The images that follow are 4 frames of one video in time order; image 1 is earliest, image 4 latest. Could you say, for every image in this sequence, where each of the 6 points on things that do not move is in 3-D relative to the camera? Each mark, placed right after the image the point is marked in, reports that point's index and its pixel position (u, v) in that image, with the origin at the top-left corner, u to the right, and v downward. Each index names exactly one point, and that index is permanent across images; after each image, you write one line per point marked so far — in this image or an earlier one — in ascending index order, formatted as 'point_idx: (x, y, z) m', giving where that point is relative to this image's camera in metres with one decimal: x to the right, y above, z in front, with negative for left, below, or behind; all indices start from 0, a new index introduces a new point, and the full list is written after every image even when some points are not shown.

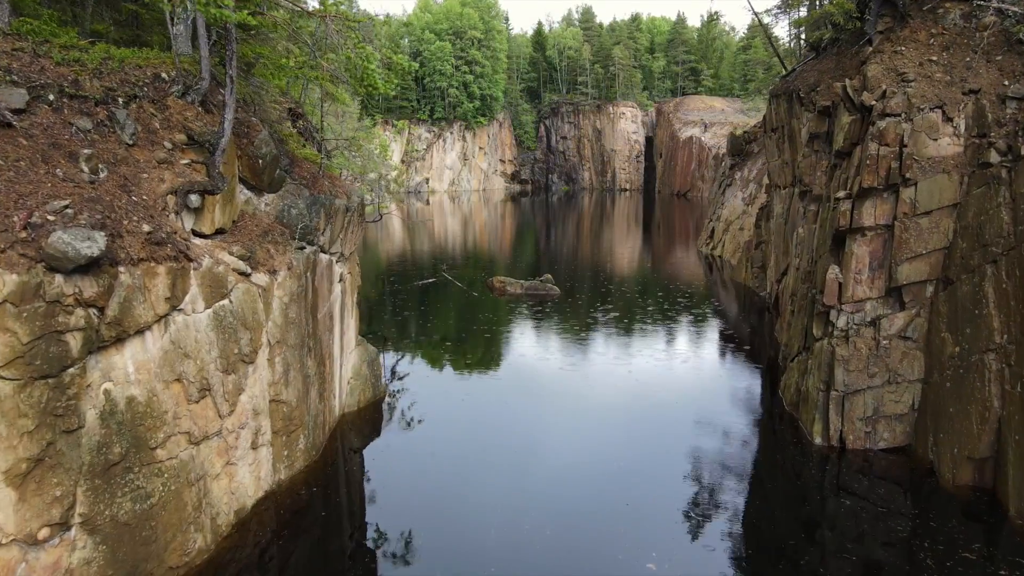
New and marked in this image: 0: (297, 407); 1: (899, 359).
0: (-3.4, -1.9, +10.9) m
1: (+6.7, -1.2, +11.8) m
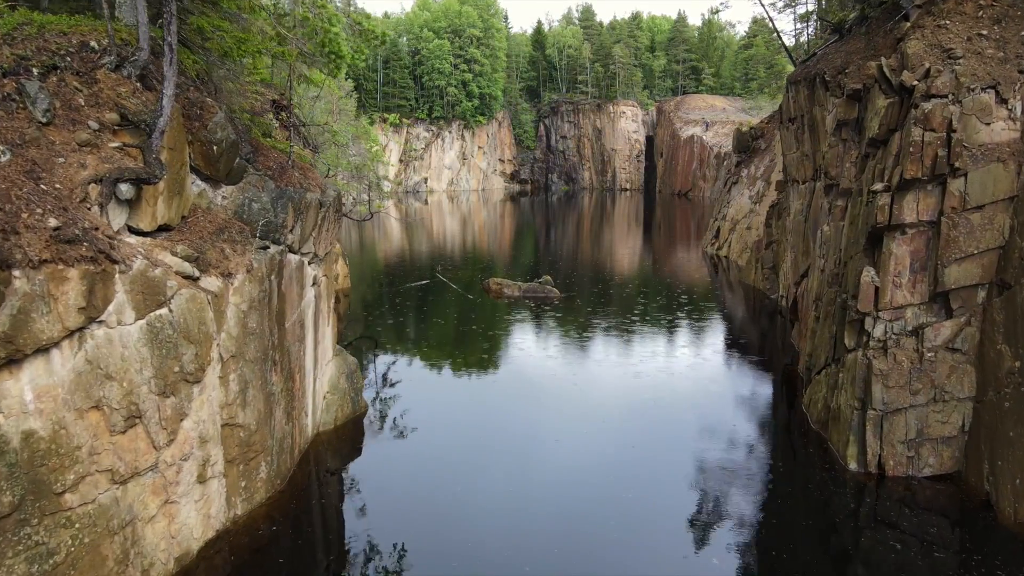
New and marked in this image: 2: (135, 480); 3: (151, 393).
0: (-3.5, -2.0, +9.5) m
1: (+6.6, -1.3, +10.4) m
2: (-4.0, -2.0, +7.3) m
3: (-3.9, -1.1, +7.5) m
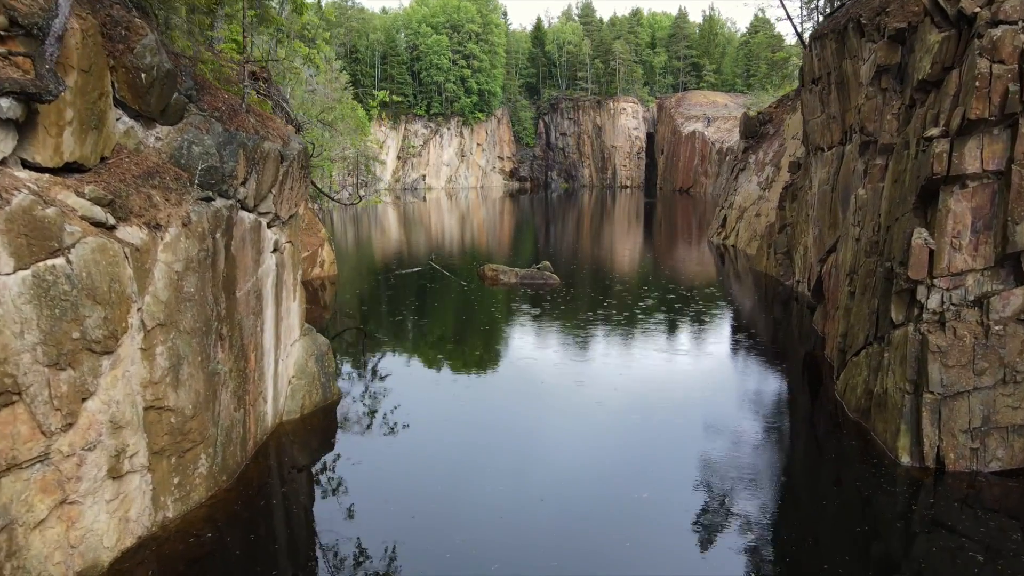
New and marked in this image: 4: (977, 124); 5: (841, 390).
0: (-3.6, -1.5, +7.9) m
1: (+6.4, -0.8, +8.8) m
2: (-4.1, -1.5, +5.6) m
3: (-4.0, -0.6, +5.8) m
4: (+6.0, +2.1, +8.9) m
5: (+5.9, -1.8, +12.4) m
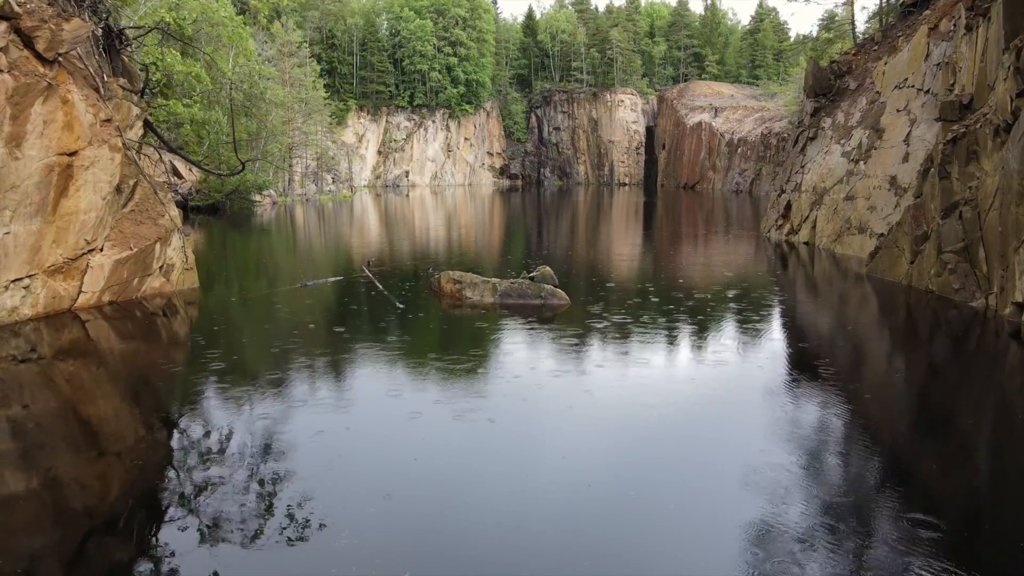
0: (-4.3, -2.0, -4.5) m
1: (+5.8, -1.3, -3.6) m
2: (-4.8, -2.0, -6.7) m
3: (-4.7, -1.1, -6.5) m
4: (+5.3, +1.7, -3.5) m
5: (+5.2, -2.3, 0.0) m
